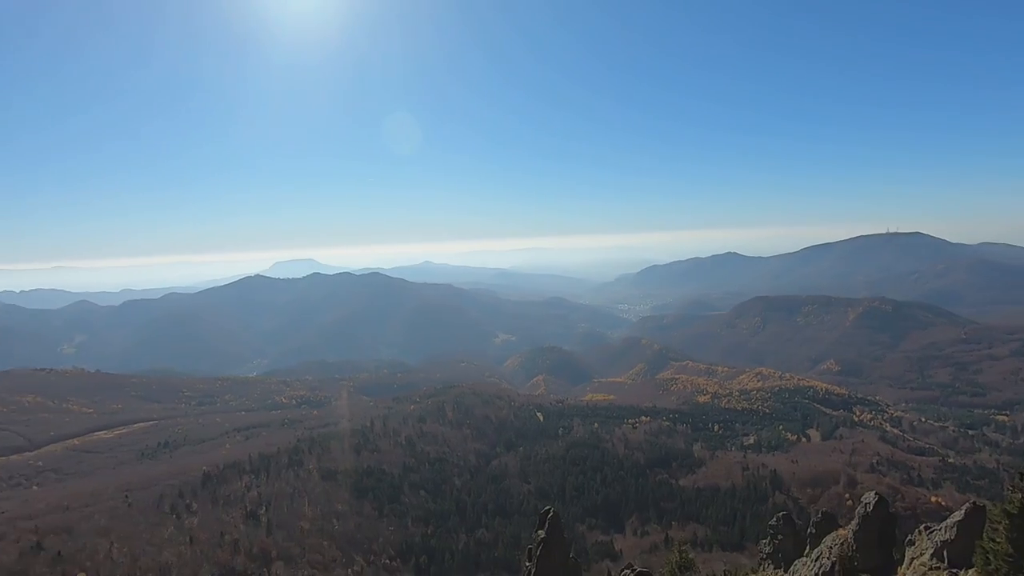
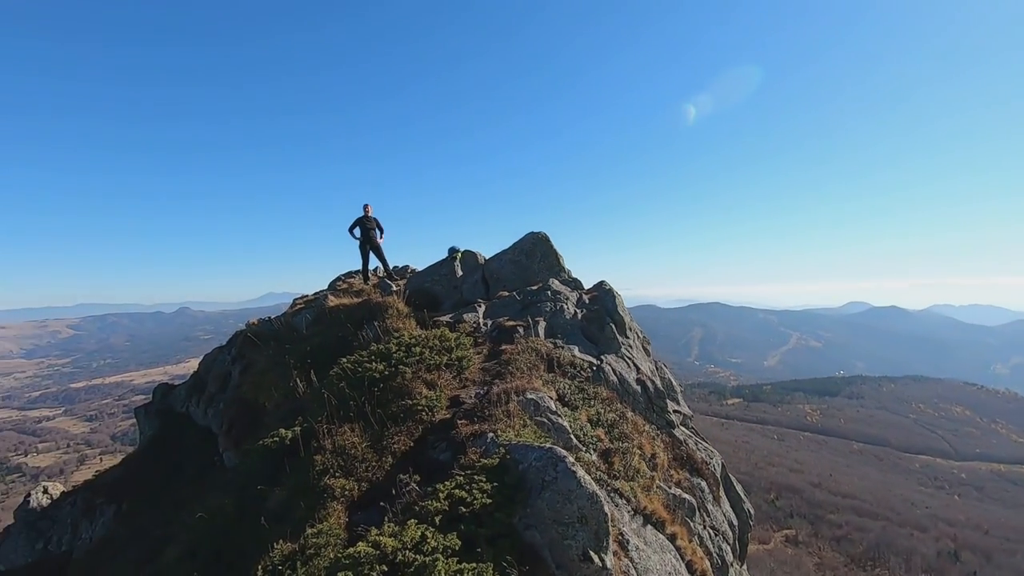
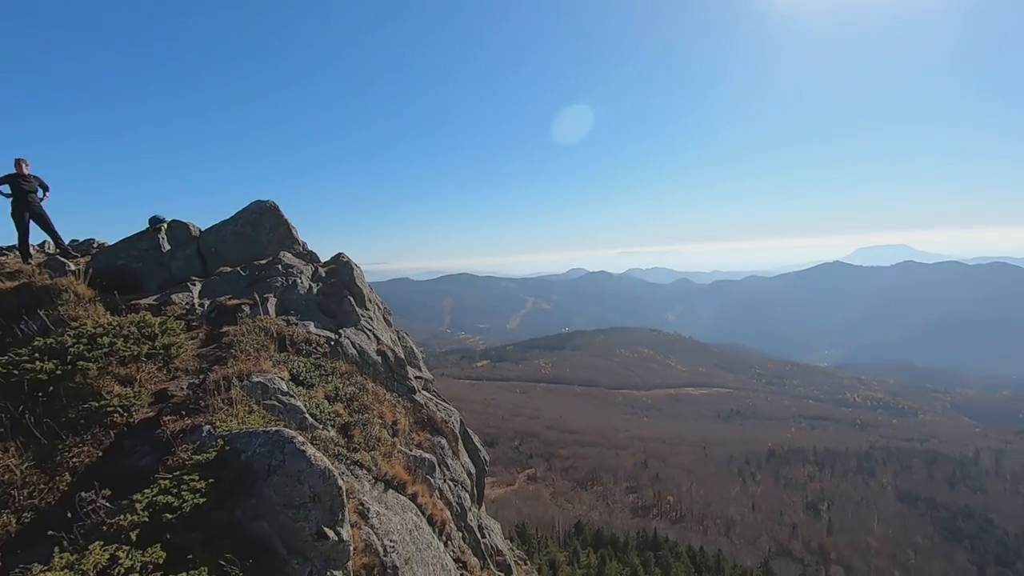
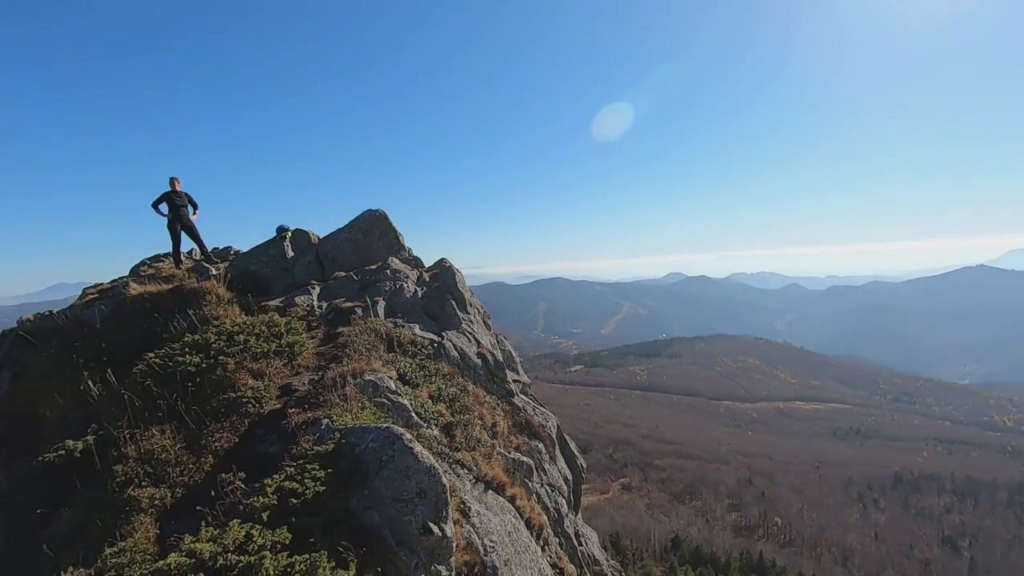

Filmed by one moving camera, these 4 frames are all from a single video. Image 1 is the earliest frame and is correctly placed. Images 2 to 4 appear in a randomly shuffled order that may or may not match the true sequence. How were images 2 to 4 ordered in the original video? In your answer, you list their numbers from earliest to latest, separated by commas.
3, 4, 2
